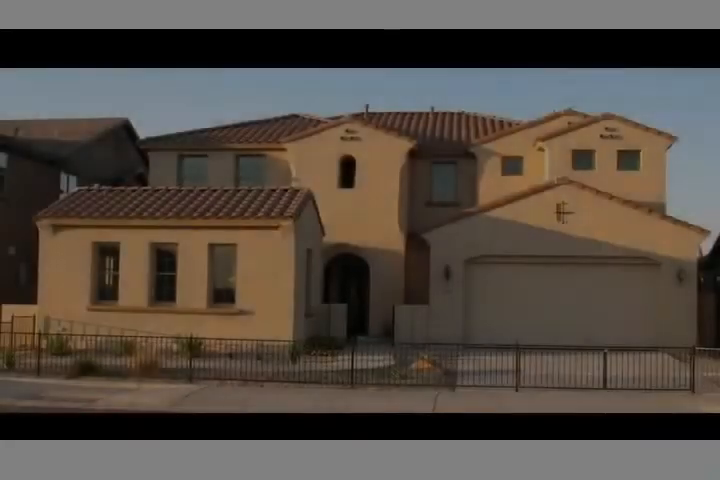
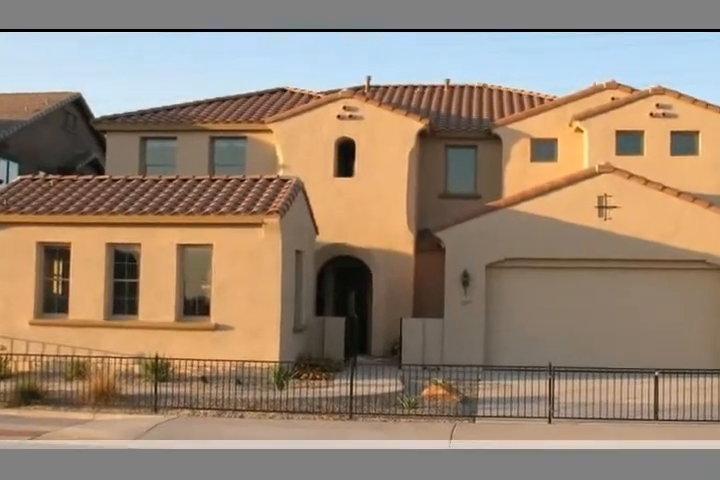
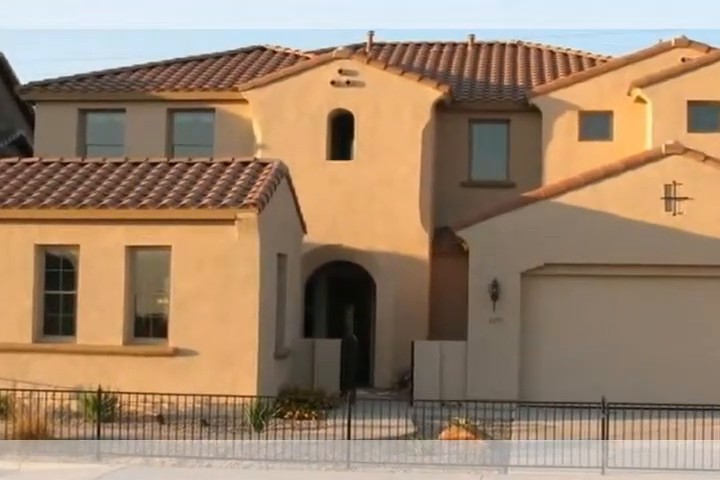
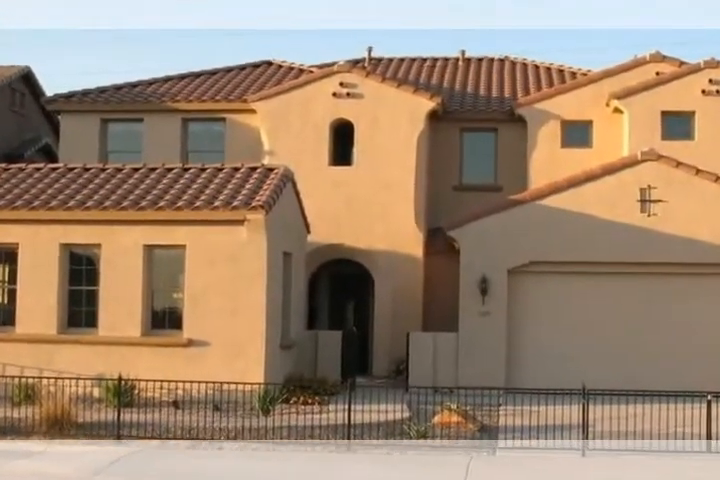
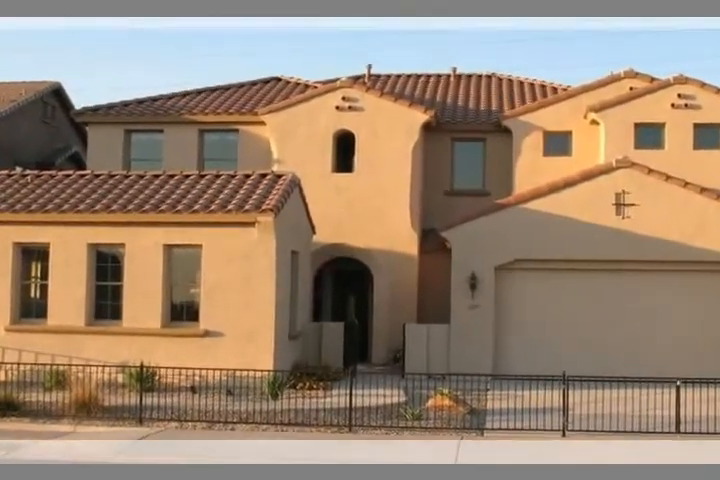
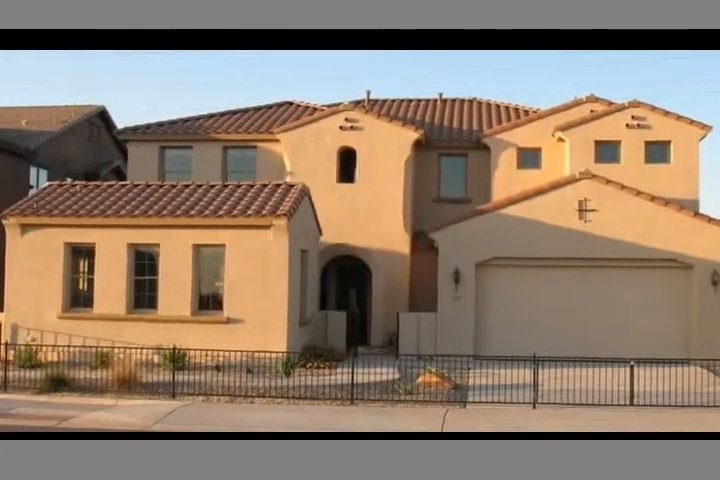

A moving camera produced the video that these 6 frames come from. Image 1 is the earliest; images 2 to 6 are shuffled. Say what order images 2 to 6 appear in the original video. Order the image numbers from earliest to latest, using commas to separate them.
6, 2, 5, 4, 3
